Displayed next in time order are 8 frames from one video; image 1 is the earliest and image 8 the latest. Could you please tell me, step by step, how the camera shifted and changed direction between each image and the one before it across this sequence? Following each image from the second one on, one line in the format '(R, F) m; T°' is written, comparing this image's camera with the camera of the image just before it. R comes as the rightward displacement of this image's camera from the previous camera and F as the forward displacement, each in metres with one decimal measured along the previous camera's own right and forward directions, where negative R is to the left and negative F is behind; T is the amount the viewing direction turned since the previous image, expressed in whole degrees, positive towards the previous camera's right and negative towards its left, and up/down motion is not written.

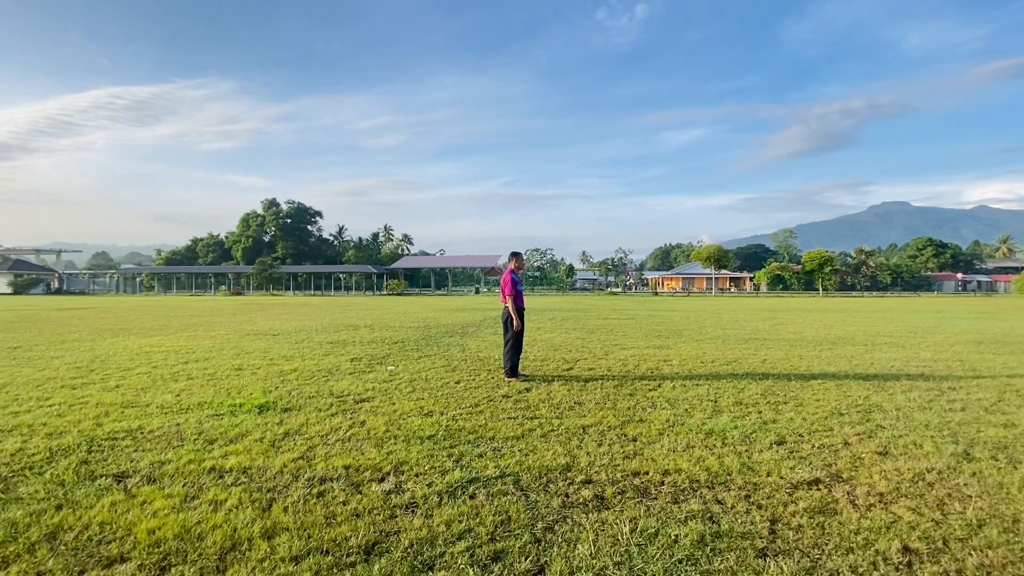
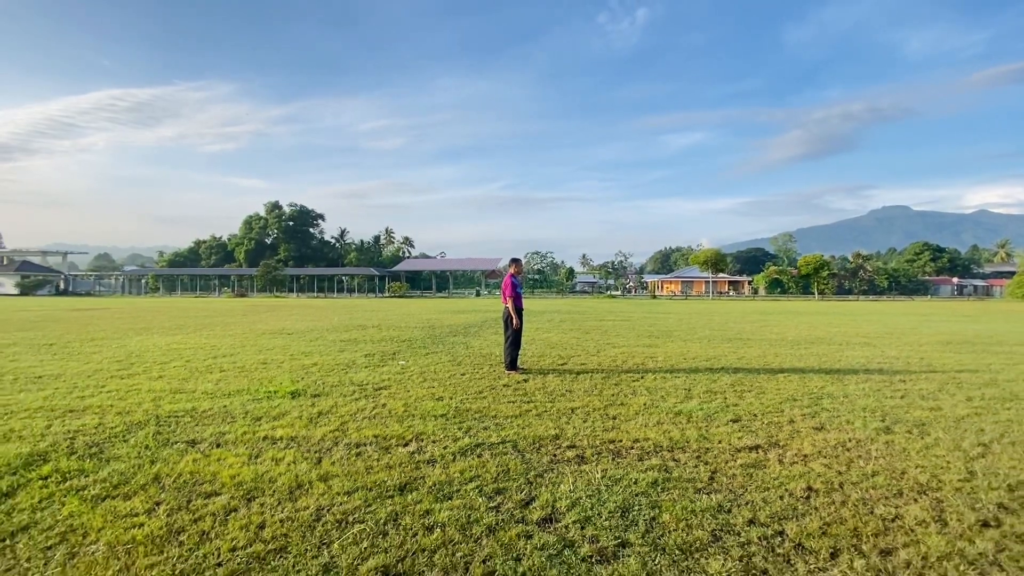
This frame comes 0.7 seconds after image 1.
(0.0, -0.9) m; 0°
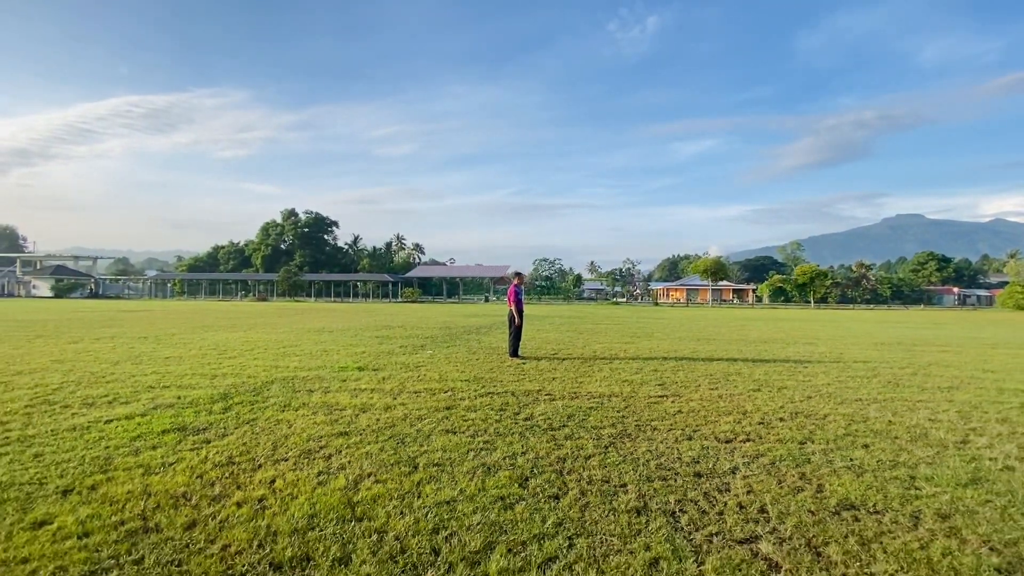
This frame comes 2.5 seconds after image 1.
(+0.1, -2.7) m; -1°
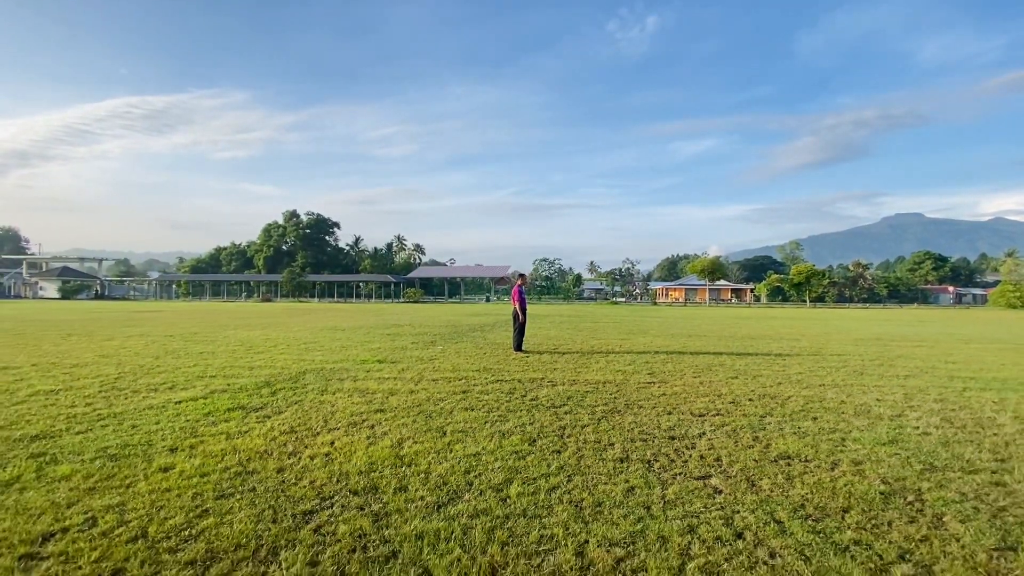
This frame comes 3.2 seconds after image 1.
(-0.1, -1.0) m; 0°
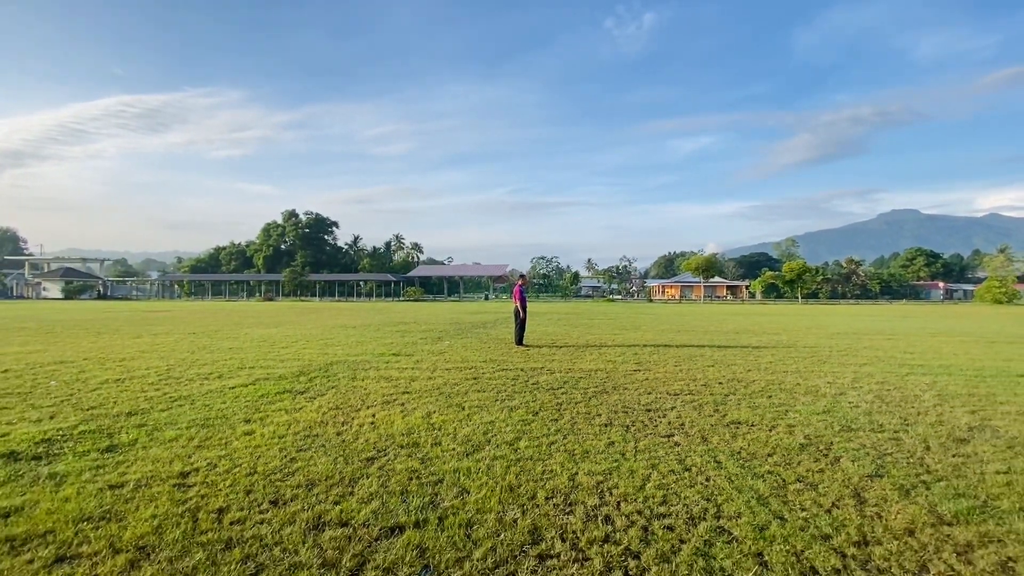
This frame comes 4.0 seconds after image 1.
(-0.1, -1.2) m; 0°
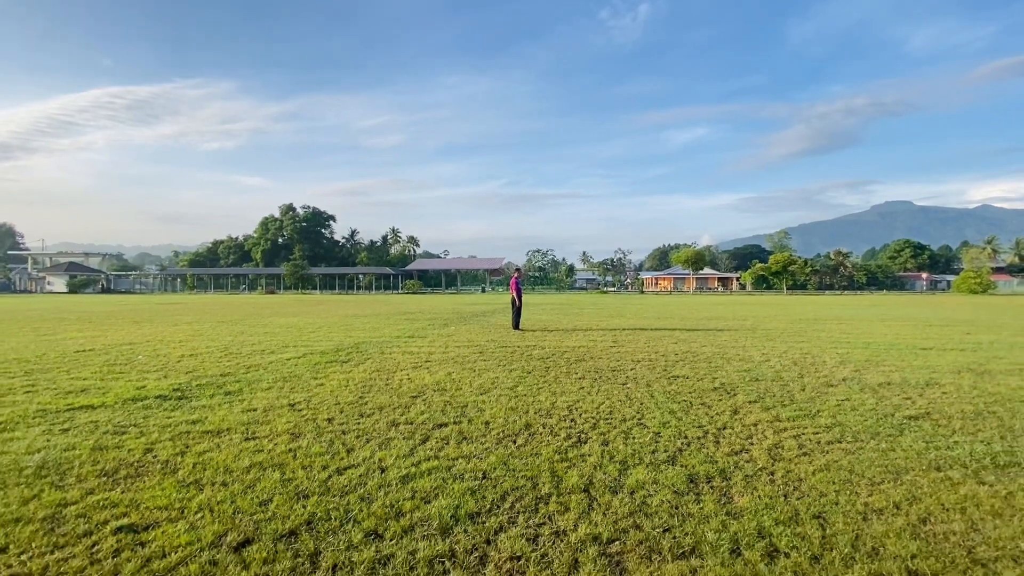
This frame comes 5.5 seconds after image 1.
(-0.1, -2.0) m; +1°
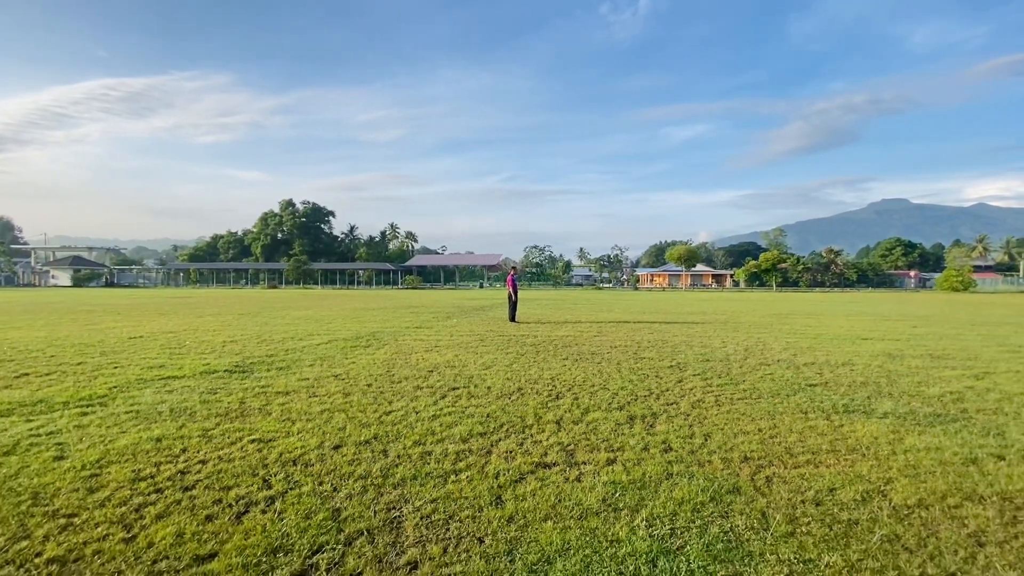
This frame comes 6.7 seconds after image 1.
(0.0, -1.7) m; 0°
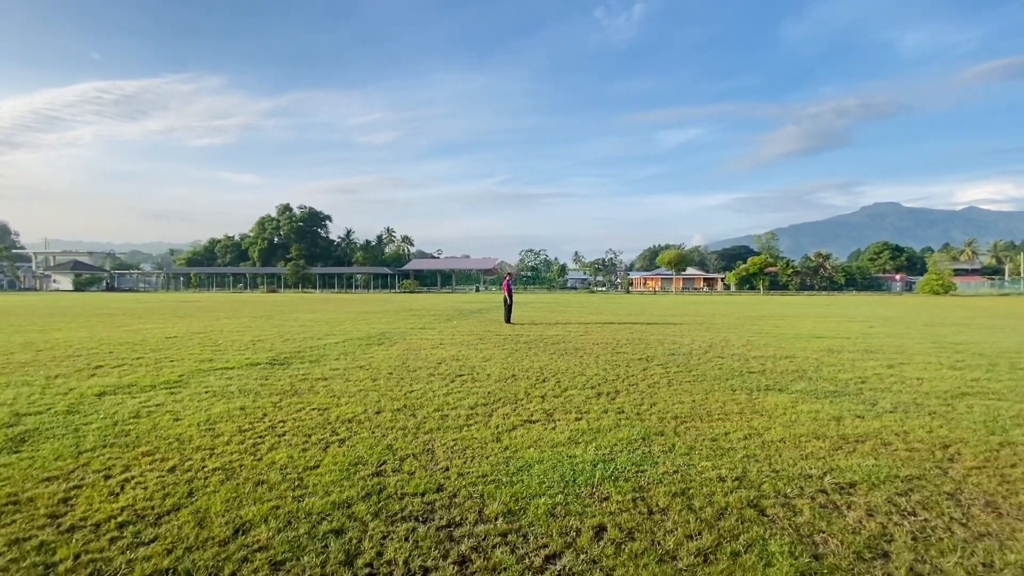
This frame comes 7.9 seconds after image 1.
(0.0, -1.6) m; +1°
